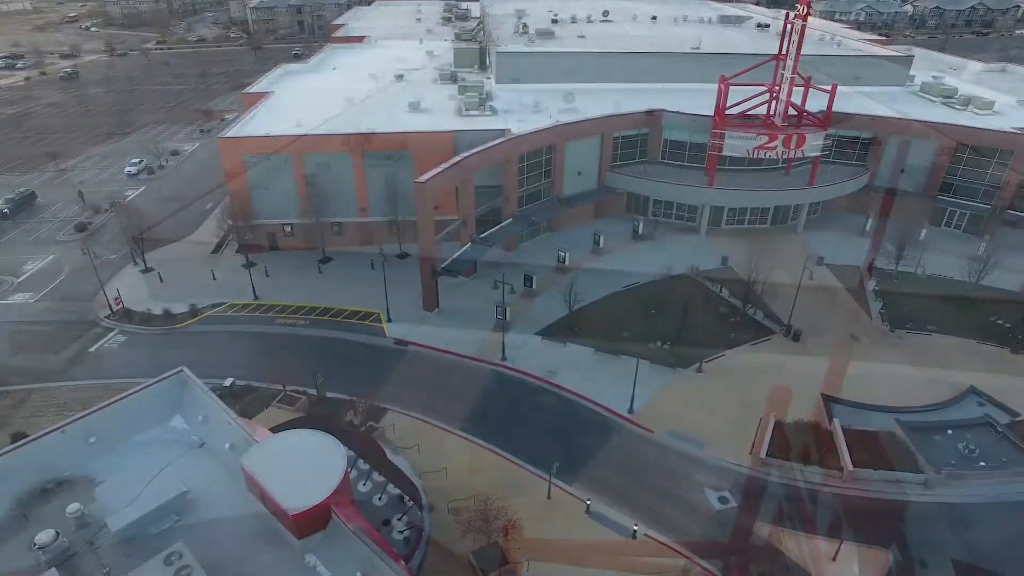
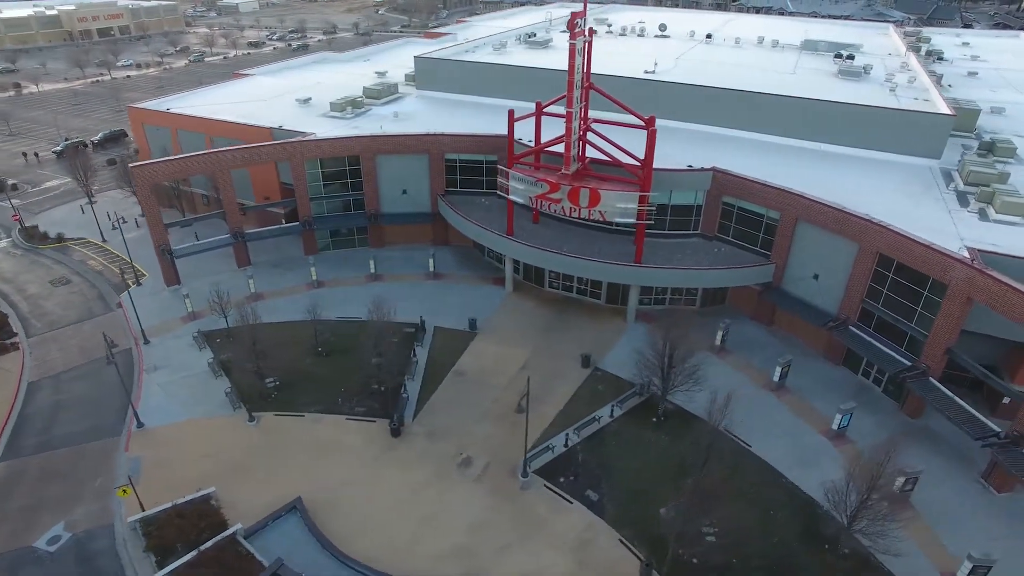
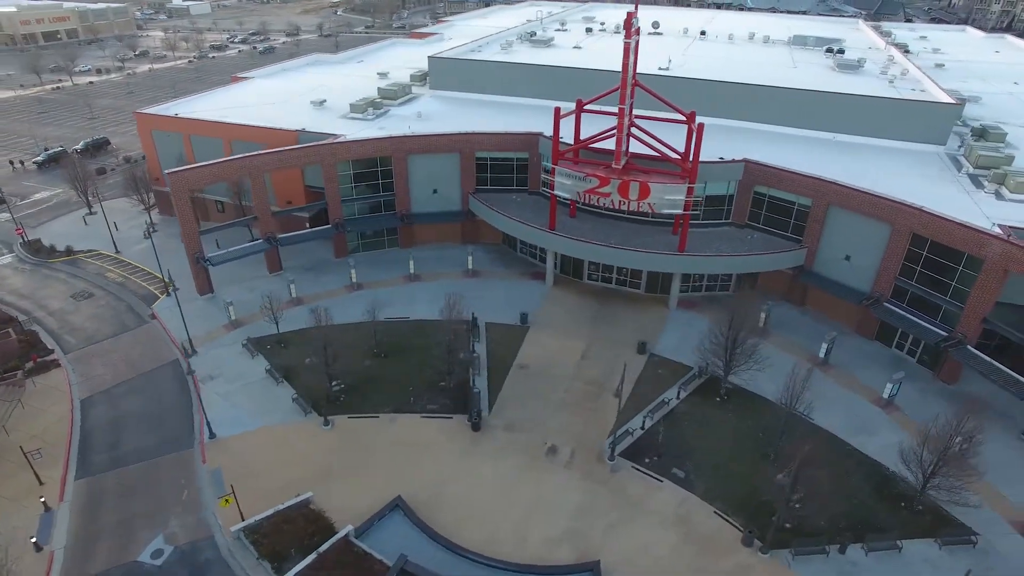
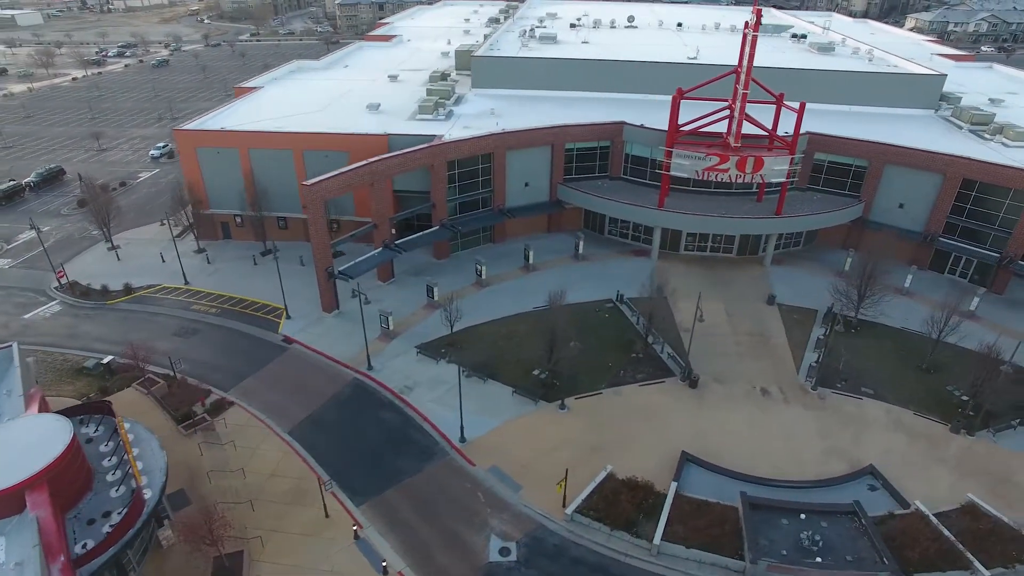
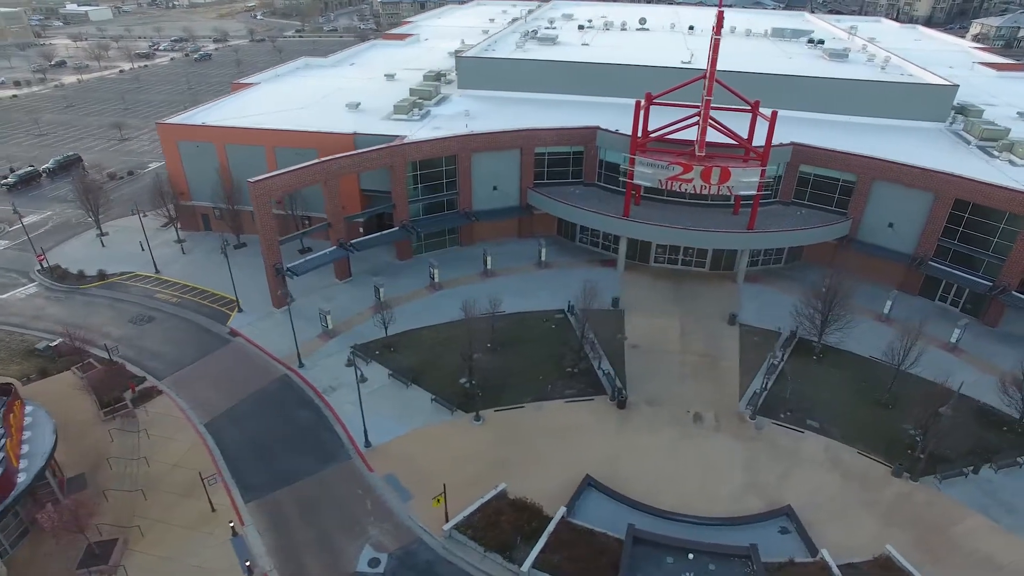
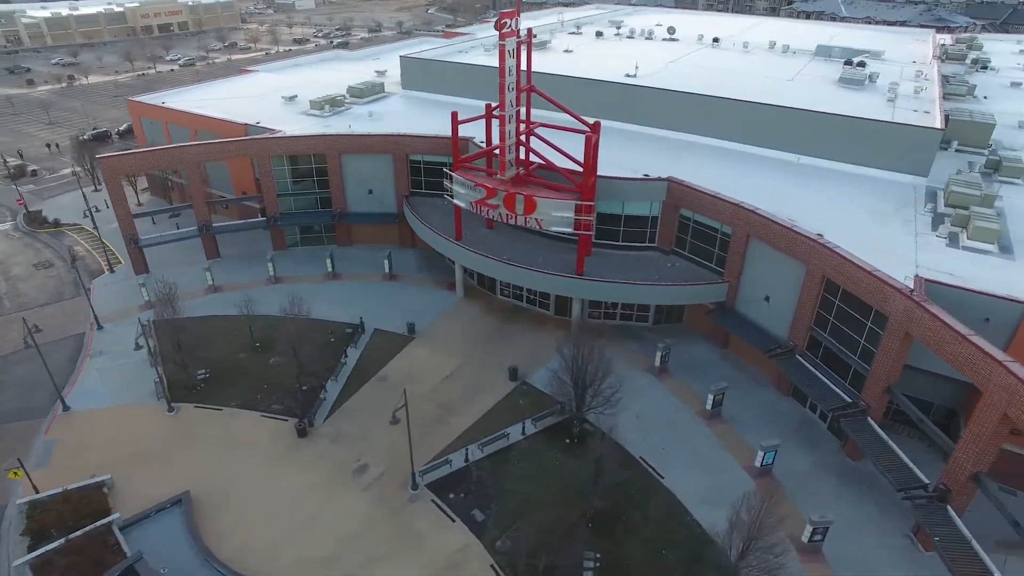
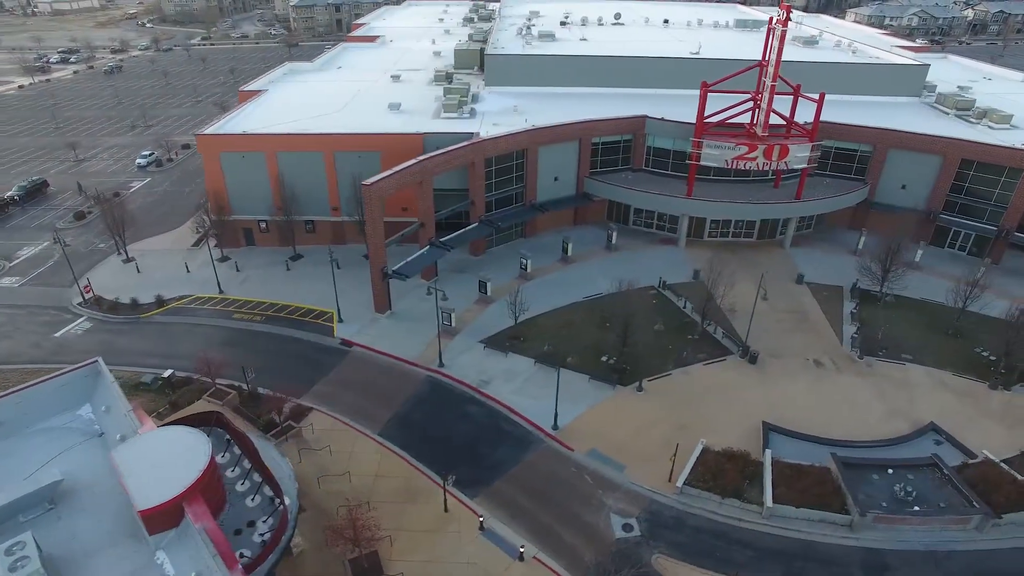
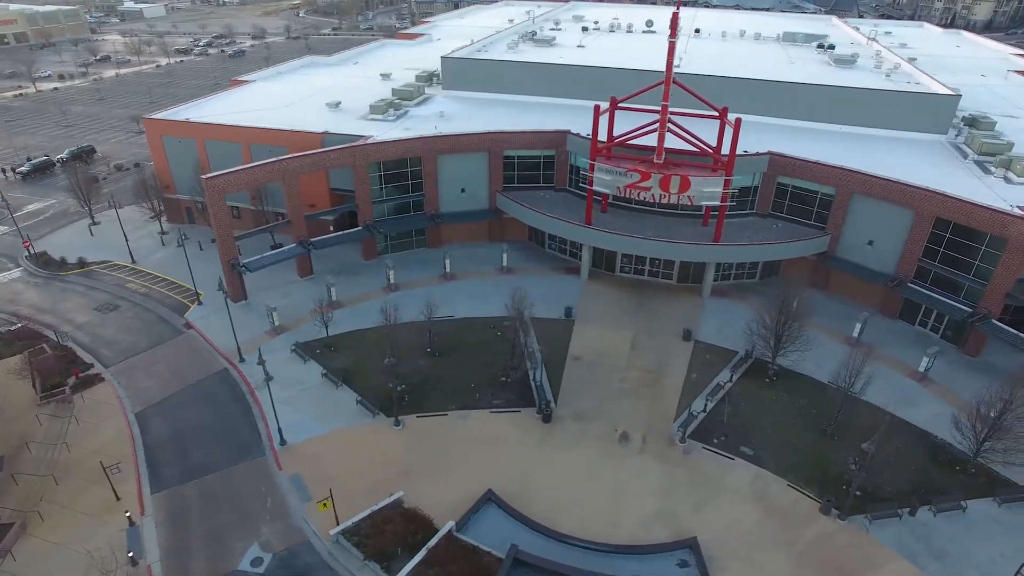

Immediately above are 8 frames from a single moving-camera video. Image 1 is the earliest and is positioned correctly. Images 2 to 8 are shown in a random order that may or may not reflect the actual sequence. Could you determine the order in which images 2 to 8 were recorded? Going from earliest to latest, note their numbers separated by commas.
7, 4, 5, 8, 3, 2, 6
